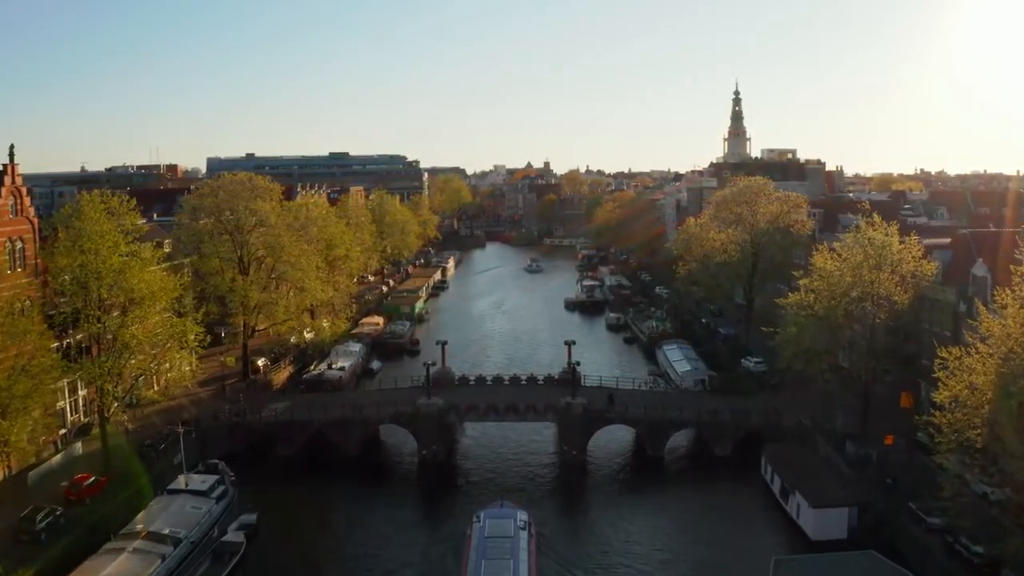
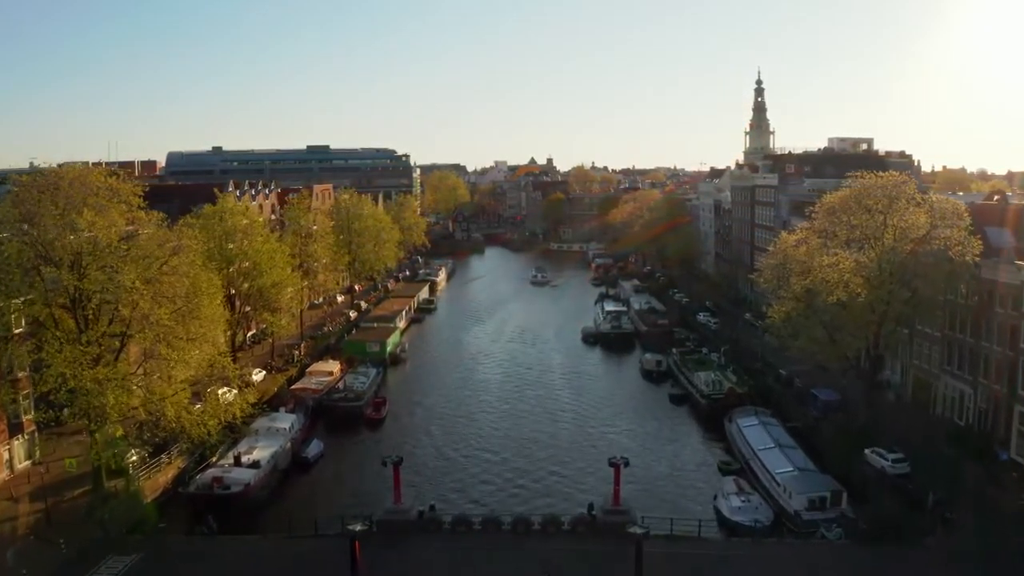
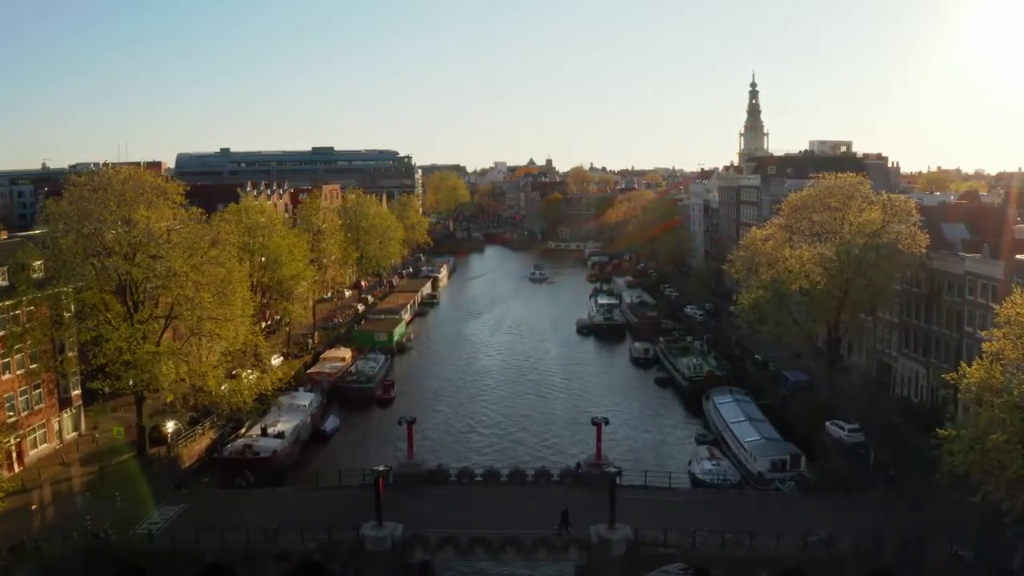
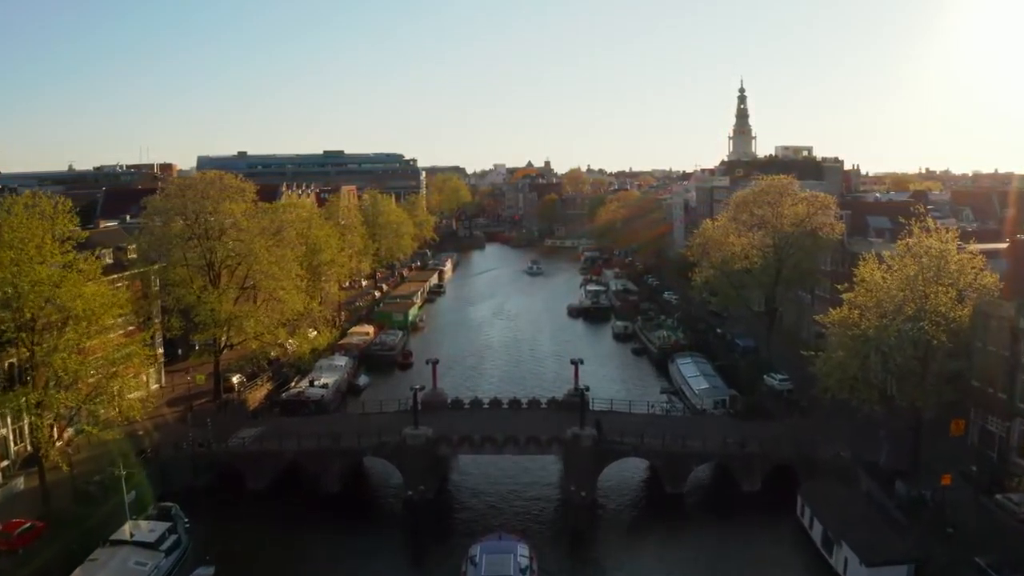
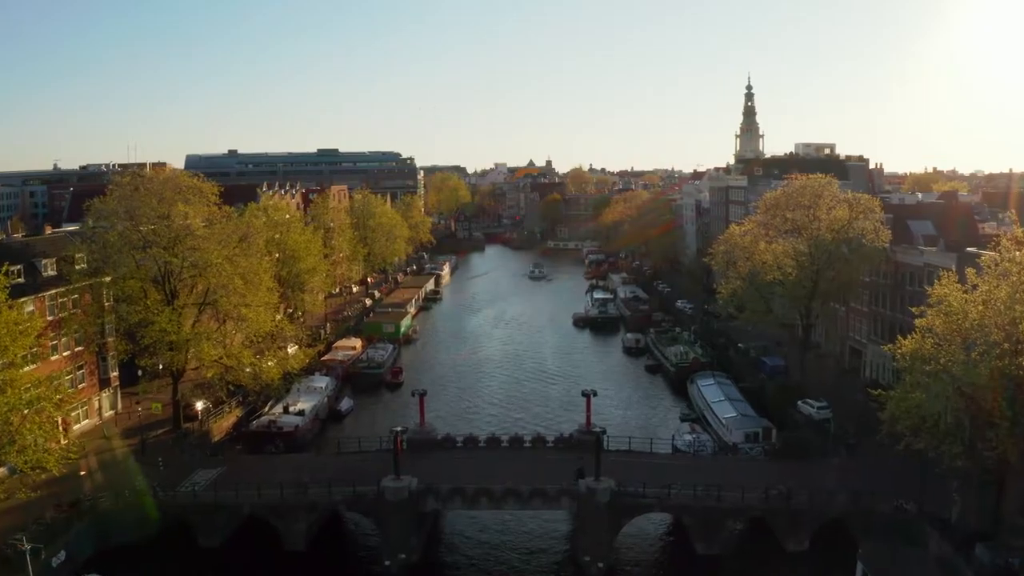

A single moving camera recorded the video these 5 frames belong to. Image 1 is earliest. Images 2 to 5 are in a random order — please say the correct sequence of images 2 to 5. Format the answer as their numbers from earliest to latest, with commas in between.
4, 5, 3, 2
